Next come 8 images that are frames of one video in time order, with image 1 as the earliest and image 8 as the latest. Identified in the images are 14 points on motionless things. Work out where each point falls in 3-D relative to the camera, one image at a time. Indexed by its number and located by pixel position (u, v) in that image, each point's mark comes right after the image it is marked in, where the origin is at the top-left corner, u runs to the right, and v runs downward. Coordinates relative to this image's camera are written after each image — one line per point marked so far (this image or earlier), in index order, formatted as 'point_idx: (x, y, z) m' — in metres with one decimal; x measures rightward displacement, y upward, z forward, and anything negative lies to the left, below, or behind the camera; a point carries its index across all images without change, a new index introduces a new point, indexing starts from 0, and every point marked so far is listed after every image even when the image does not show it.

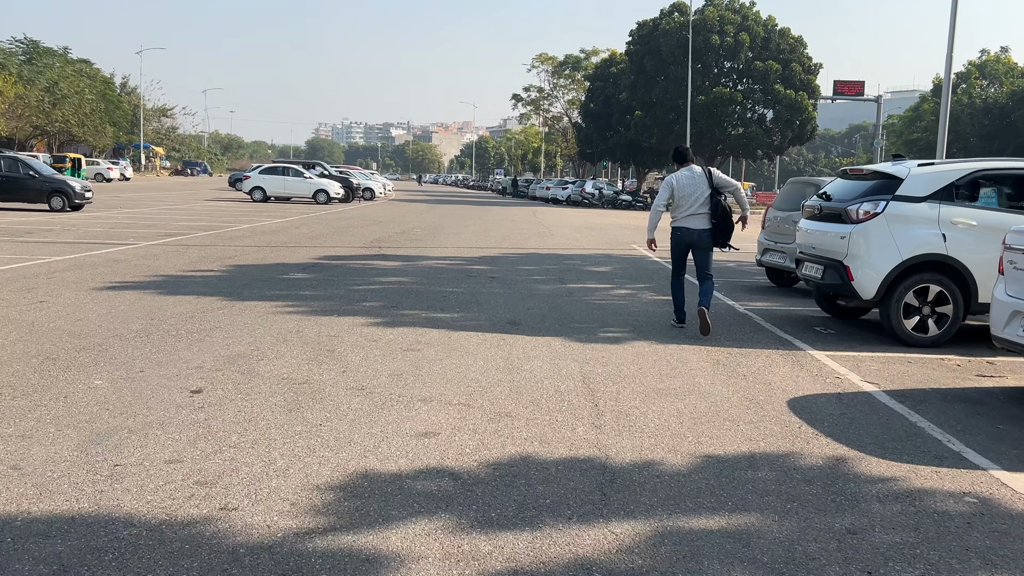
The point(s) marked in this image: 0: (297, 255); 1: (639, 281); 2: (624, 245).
0: (-3.5, +0.5, +13.6) m
1: (+1.7, +0.1, +11.4) m
2: (+2.4, +0.9, +18.4) m
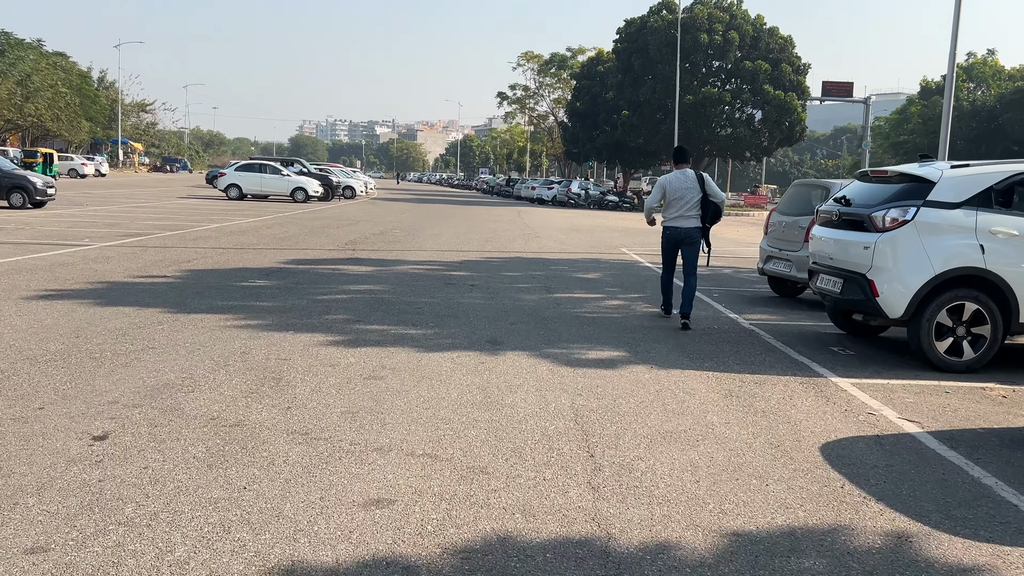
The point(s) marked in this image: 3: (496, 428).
0: (-3.7, +0.4, +12.6) m
1: (+1.5, 0.0, +10.5) m
2: (+2.1, +0.8, +17.5) m
3: (-0.1, -0.7, +4.5) m
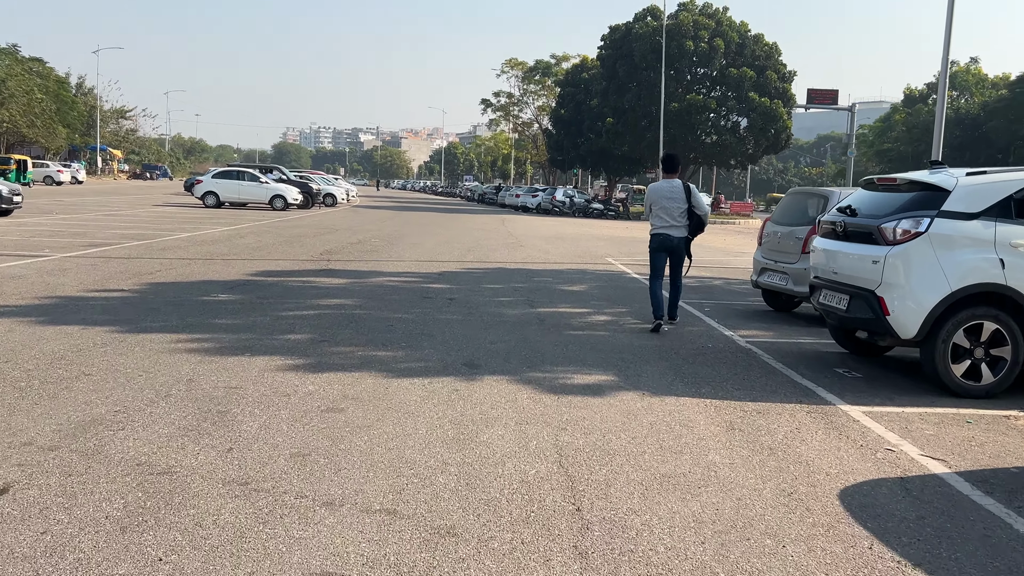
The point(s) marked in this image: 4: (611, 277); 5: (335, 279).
0: (-4.0, +0.2, +12.0) m
1: (+1.3, -0.2, +10.0) m
2: (+1.7, +0.6, +17.0) m
3: (-0.2, -0.8, +3.9) m
4: (+1.5, +0.2, +12.9) m
5: (-2.4, +0.1, +11.3) m
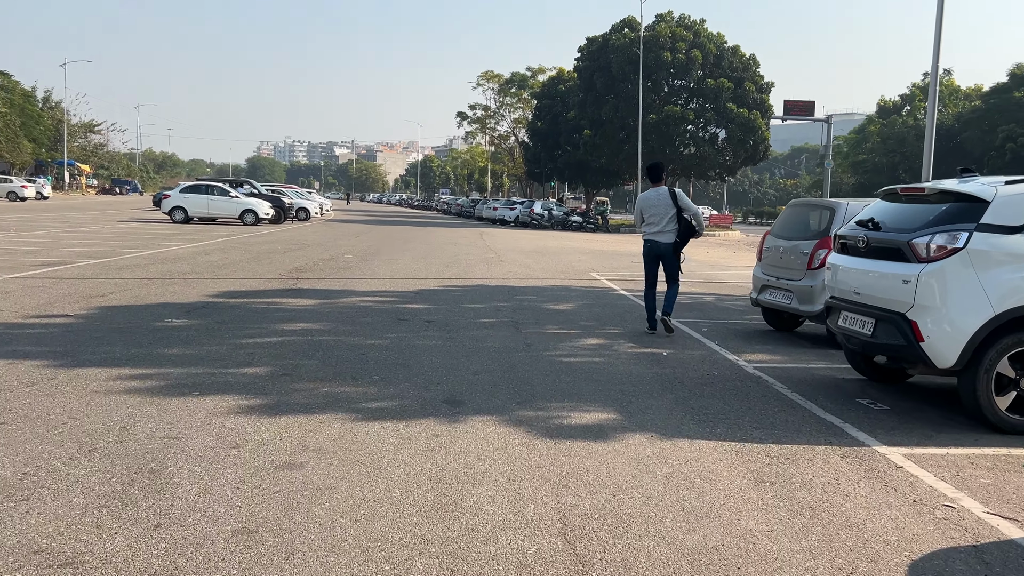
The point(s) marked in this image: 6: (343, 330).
0: (-4.2, -0.1, +11.1) m
1: (+1.1, -0.4, +9.3) m
2: (+1.3, +0.3, +16.3) m
3: (-0.2, -1.0, +3.1) m
4: (+1.2, -0.1, +12.2) m
5: (-2.6, -0.1, +10.5) m
6: (-1.6, -0.4, +8.2) m
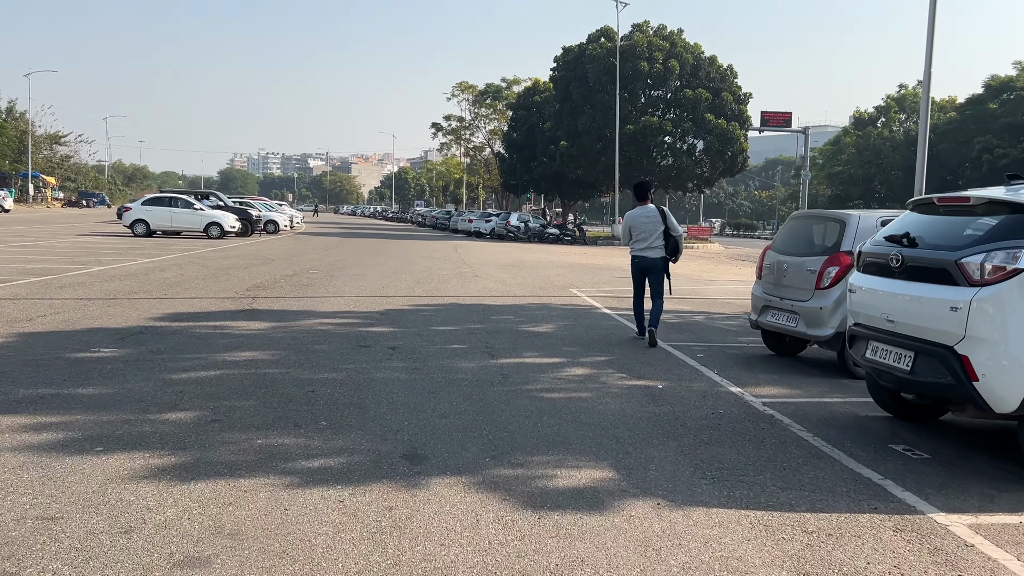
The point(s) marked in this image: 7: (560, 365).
0: (-4.5, -0.3, +10.1) m
1: (+0.8, -0.6, +8.4) m
2: (+0.9, 0.0, +15.4) m
3: (-0.3, -1.1, +2.2) m
4: (+0.9, -0.3, +11.3) m
5: (-2.9, -0.4, +9.5) m
6: (-1.9, -0.6, +7.2) m
7: (+0.4, -0.7, +7.5) m
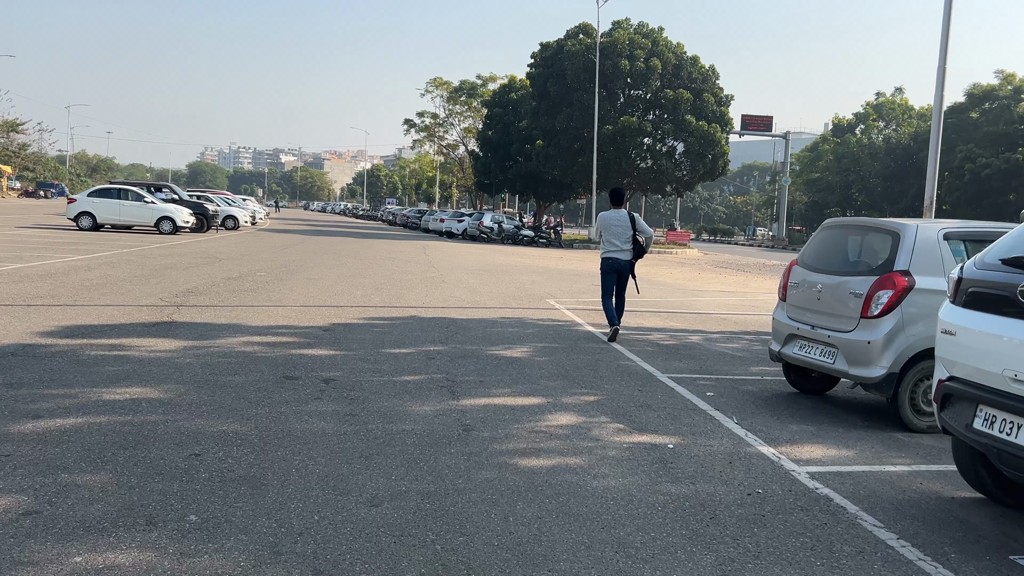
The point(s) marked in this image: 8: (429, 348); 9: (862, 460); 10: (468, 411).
0: (-4.9, -0.4, +8.3) m
1: (+0.6, -0.8, +6.8) m
2: (+0.4, -0.2, +13.8) m
3: (-0.4, -1.3, +0.5) m
4: (+0.5, -0.5, +9.7) m
5: (-3.2, -0.5, +7.8) m
6: (-2.1, -0.7, +5.5) m
7: (+0.2, -0.8, +5.9) m
8: (-0.8, -0.6, +8.2) m
9: (+2.1, -1.0, +5.0) m
10: (-0.3, -0.8, +5.7) m
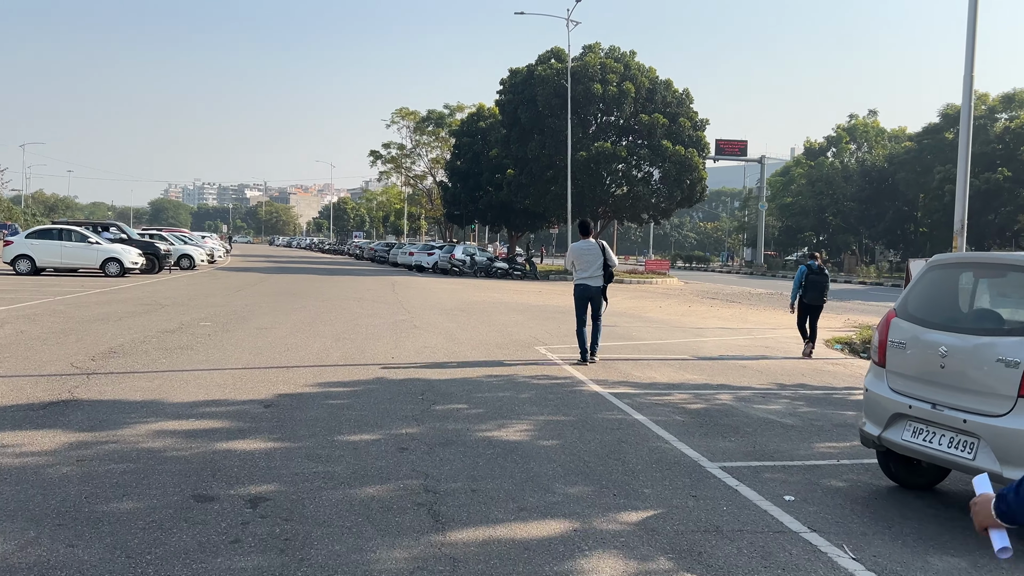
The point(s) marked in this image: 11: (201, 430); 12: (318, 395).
0: (-4.9, -1.0, +6.3) m
1: (+0.6, -1.2, +4.9) m
2: (+0.2, -0.9, +12.0) m
3: (-0.1, -1.5, -1.4) m
4: (+0.5, -1.0, +7.8) m
5: (-3.2, -1.0, +5.8) m
6: (-2.0, -1.2, +3.6) m
7: (+0.2, -1.2, +4.0) m
8: (-0.9, -1.1, +6.3) m
9: (+2.2, -1.3, +3.2) m
10: (-0.2, -1.2, +3.8) m
11: (-2.3, -1.0, +6.2) m
12: (-1.8, -1.0, +7.8) m
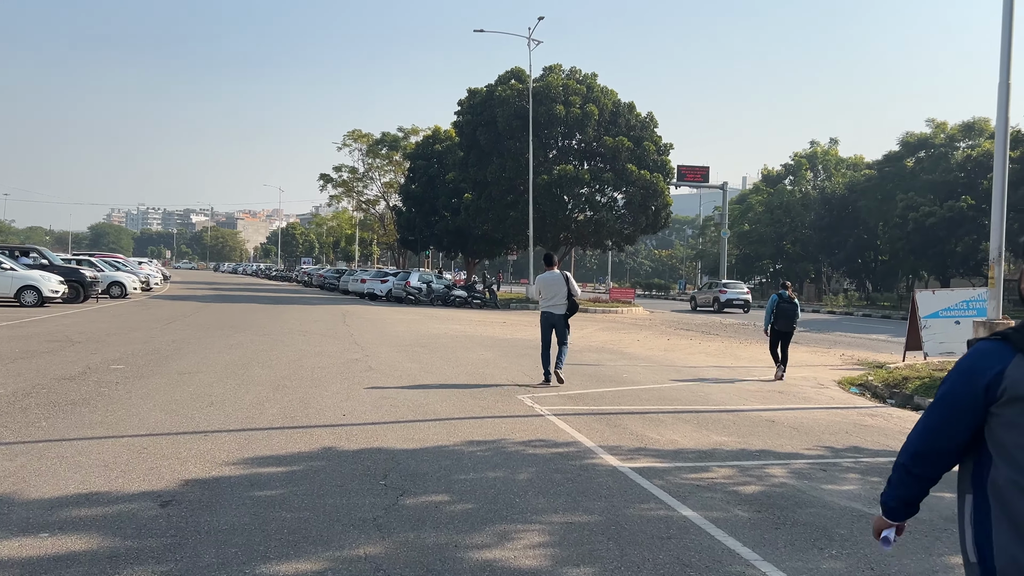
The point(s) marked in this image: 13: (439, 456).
0: (-4.8, -1.2, +4.0) m
1: (+0.7, -1.4, +2.9) m
2: (-0.1, -1.3, +9.9) m
3: (+0.4, -1.5, -3.4) m
4: (+0.4, -1.3, +5.8) m
5: (-3.1, -1.3, +3.6) m
6: (-1.8, -1.3, +1.4) m
7: (+0.4, -1.4, +2.0) m
8: (-0.8, -1.3, +4.2) m
9: (+2.4, -1.5, +1.3) m
10: (0.0, -1.4, +1.8) m
11: (-2.3, -1.3, +4.1) m
12: (-1.8, -1.3, +5.7) m
13: (-0.6, -1.3, +6.5) m
